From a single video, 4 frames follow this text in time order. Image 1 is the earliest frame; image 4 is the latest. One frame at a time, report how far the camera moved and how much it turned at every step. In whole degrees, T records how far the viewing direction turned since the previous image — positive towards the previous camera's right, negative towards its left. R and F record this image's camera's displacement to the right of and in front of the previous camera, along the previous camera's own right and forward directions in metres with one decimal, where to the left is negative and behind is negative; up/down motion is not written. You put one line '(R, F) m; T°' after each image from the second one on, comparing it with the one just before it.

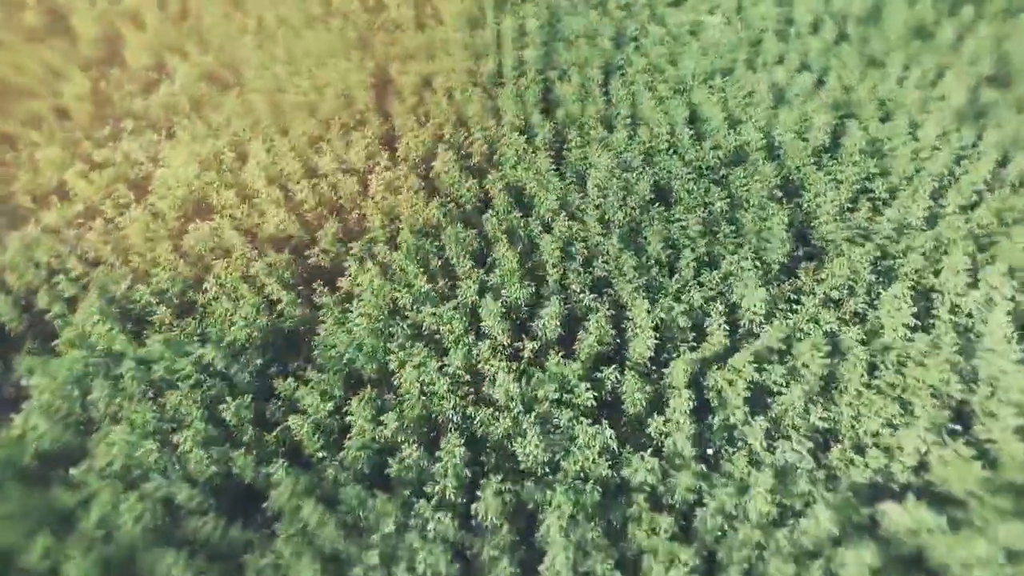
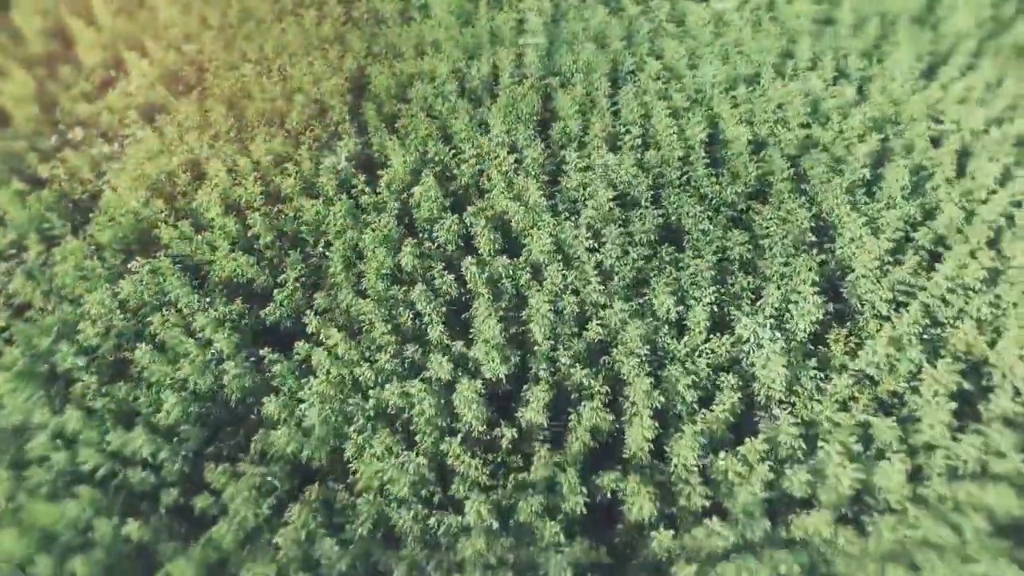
(+0.3, +1.7) m; -1°
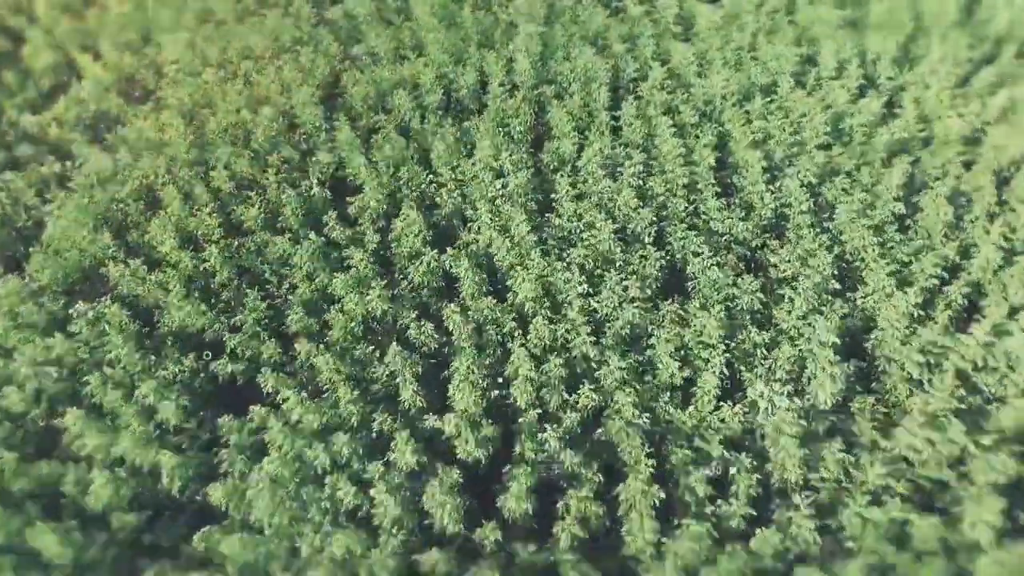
(+0.2, +1.2) m; -1°
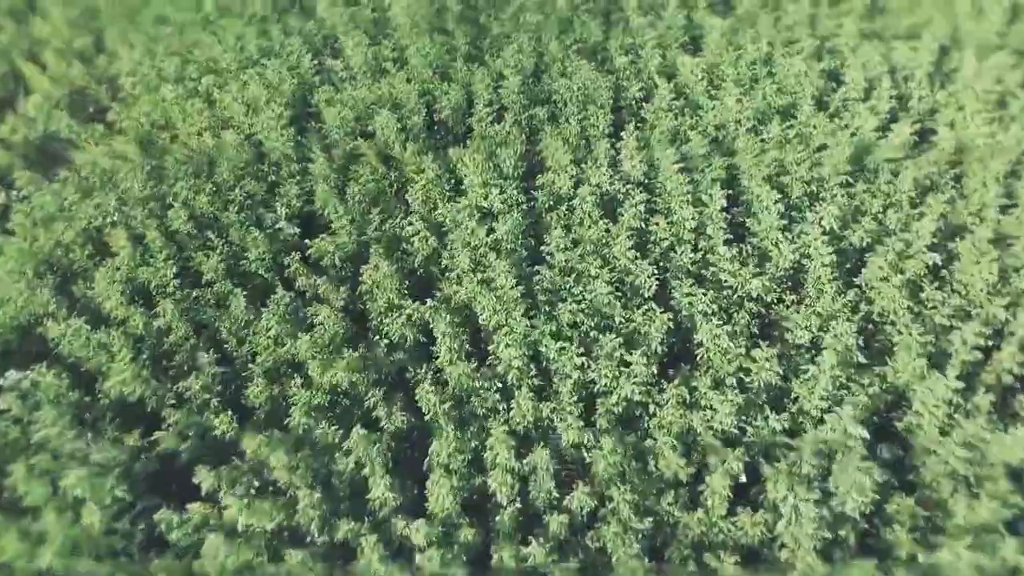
(+0.2, +1.1) m; -1°
